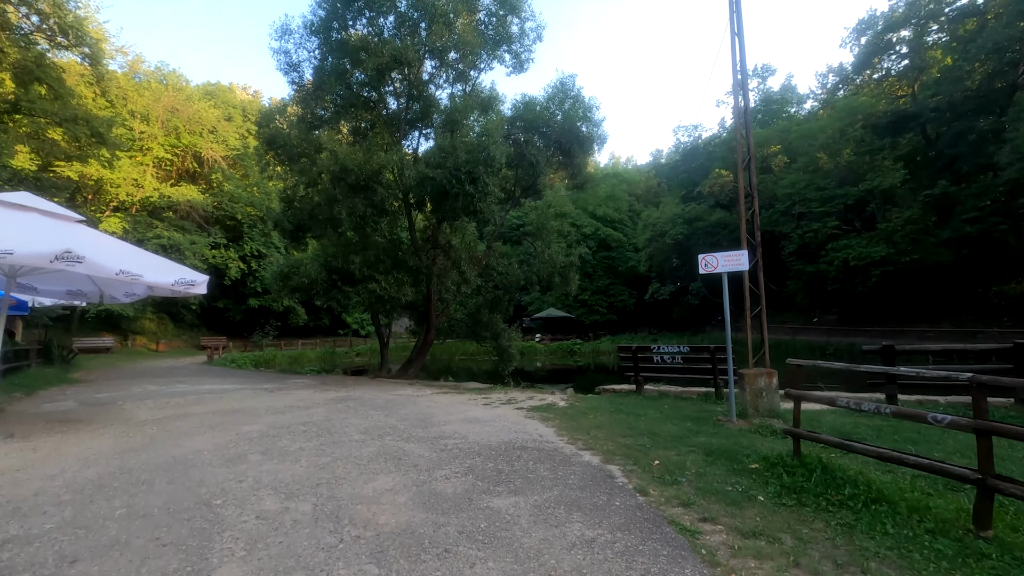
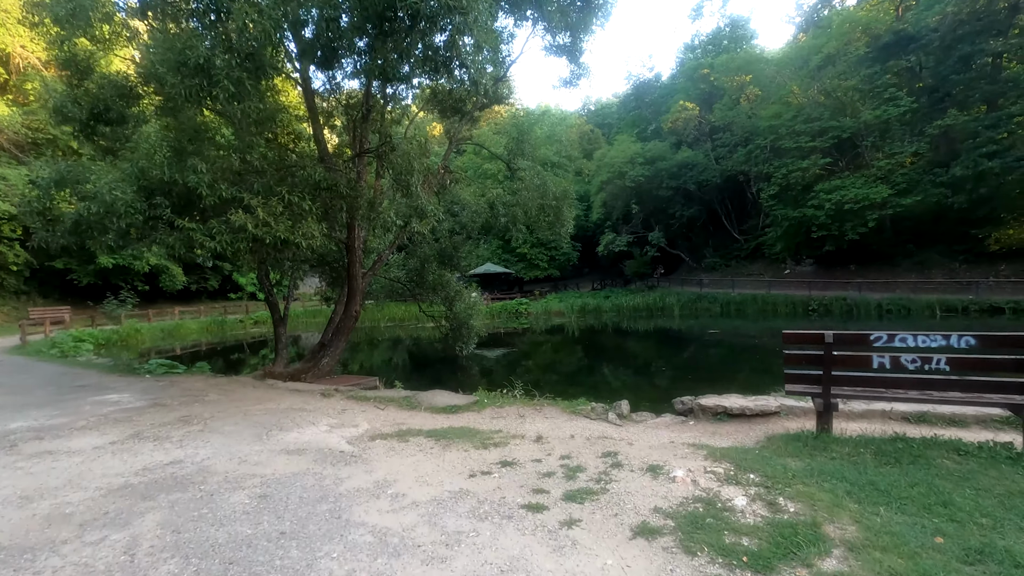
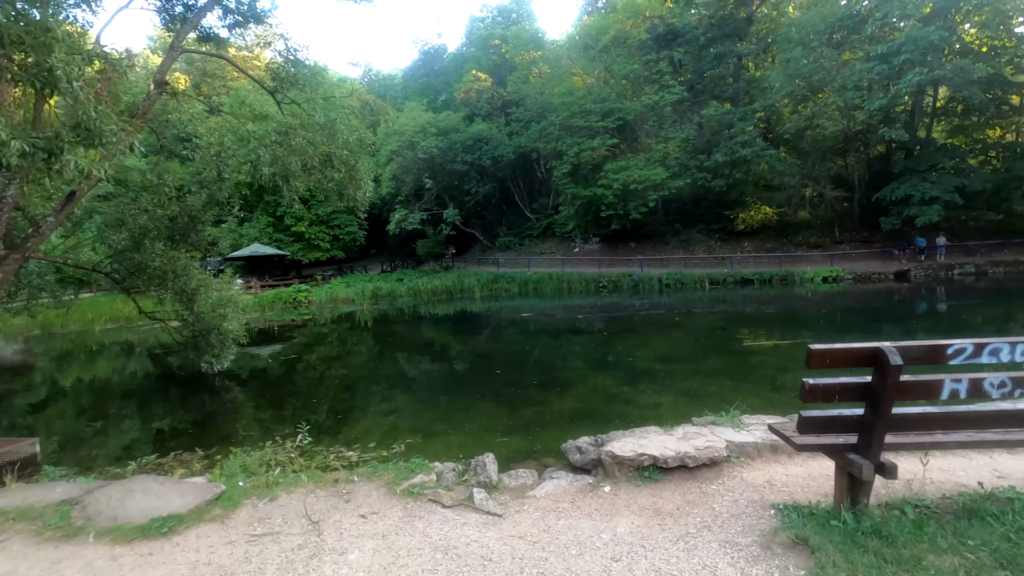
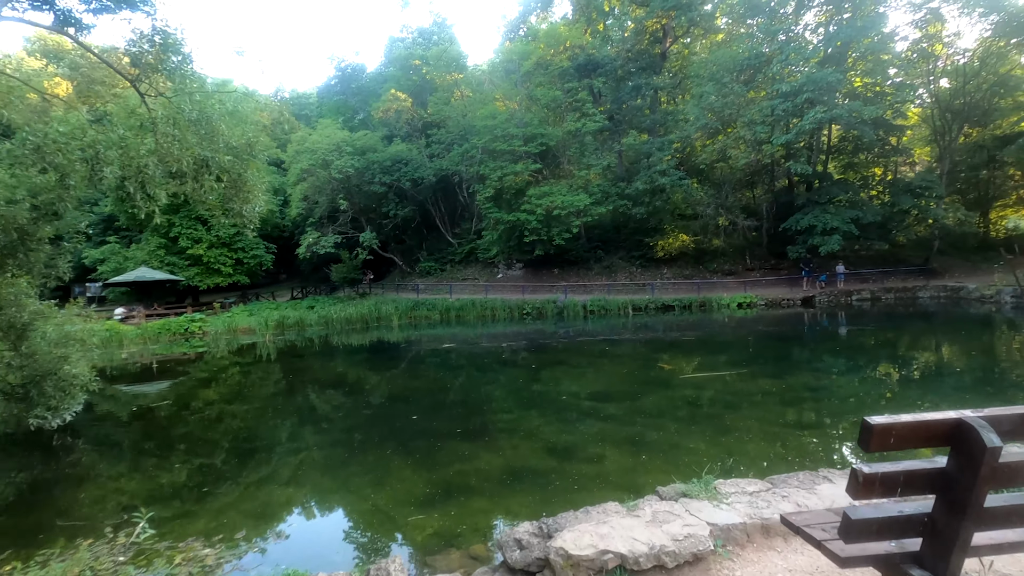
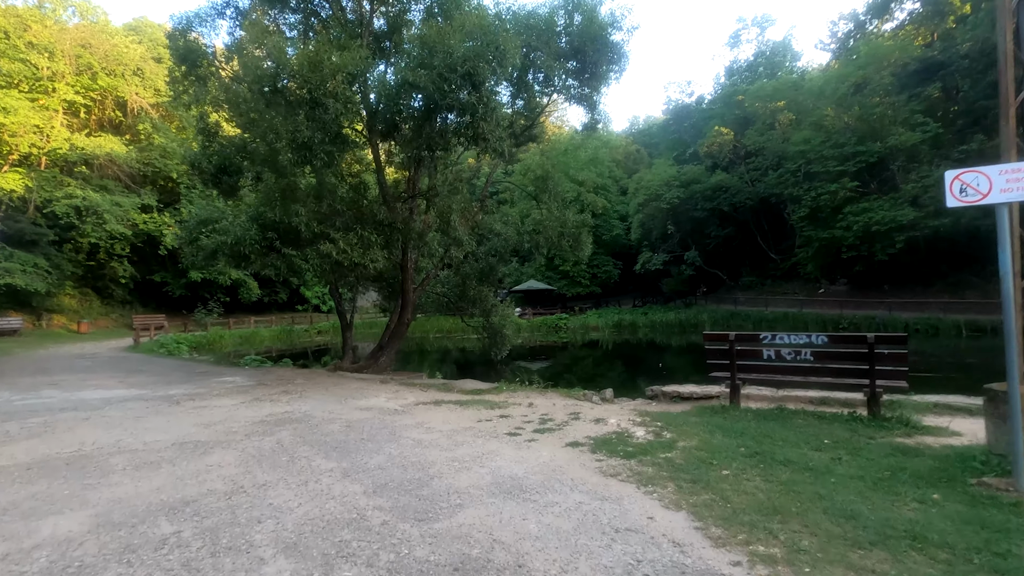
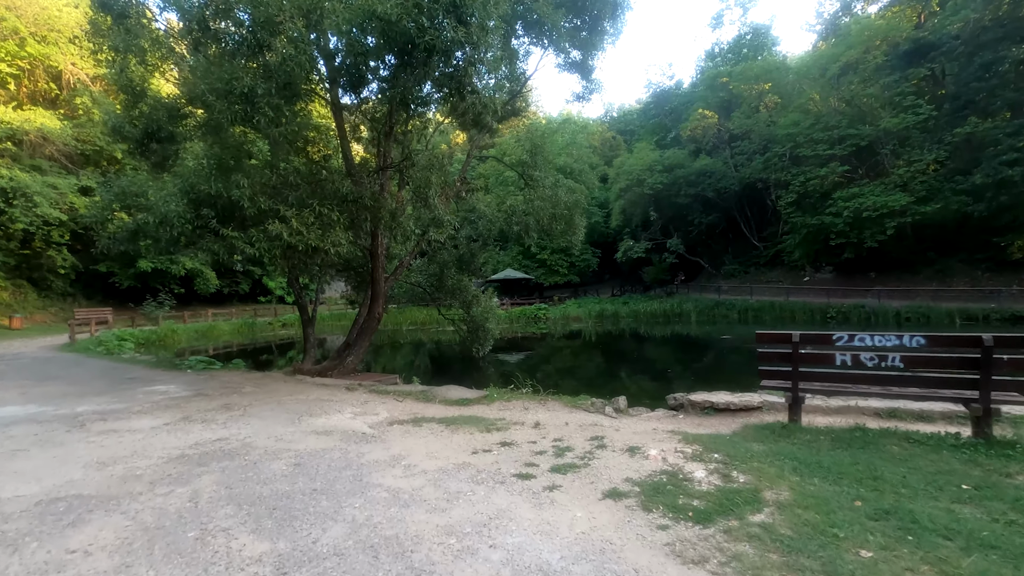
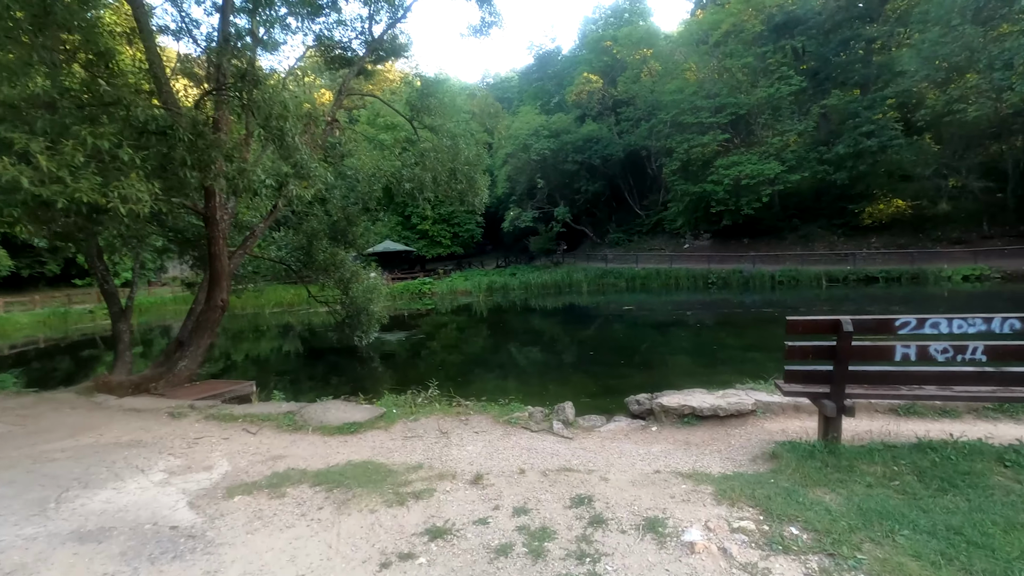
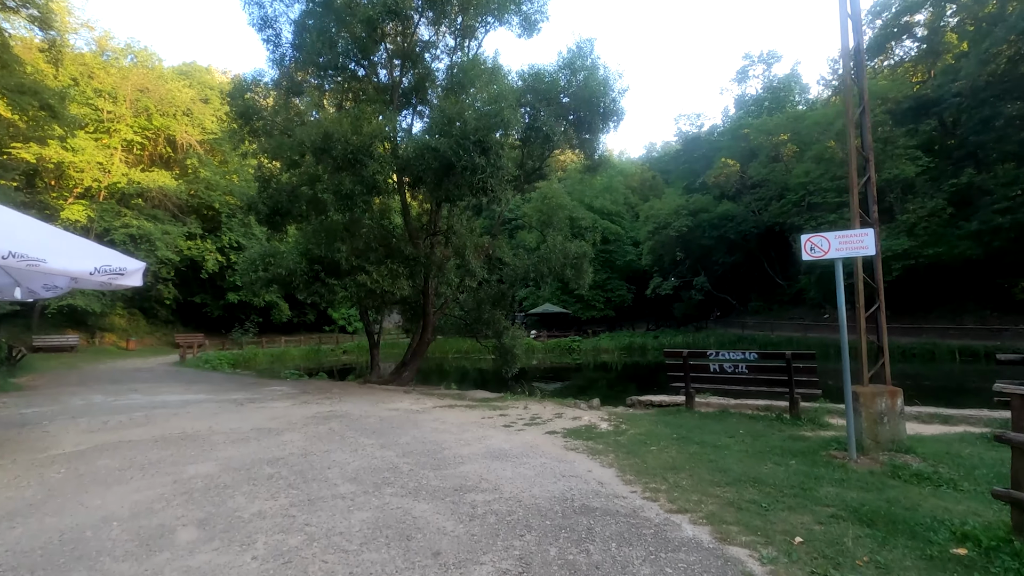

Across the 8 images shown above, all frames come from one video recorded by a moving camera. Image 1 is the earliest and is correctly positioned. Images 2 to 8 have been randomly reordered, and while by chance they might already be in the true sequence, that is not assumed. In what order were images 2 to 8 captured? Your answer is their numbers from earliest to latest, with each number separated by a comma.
8, 5, 6, 2, 7, 3, 4
